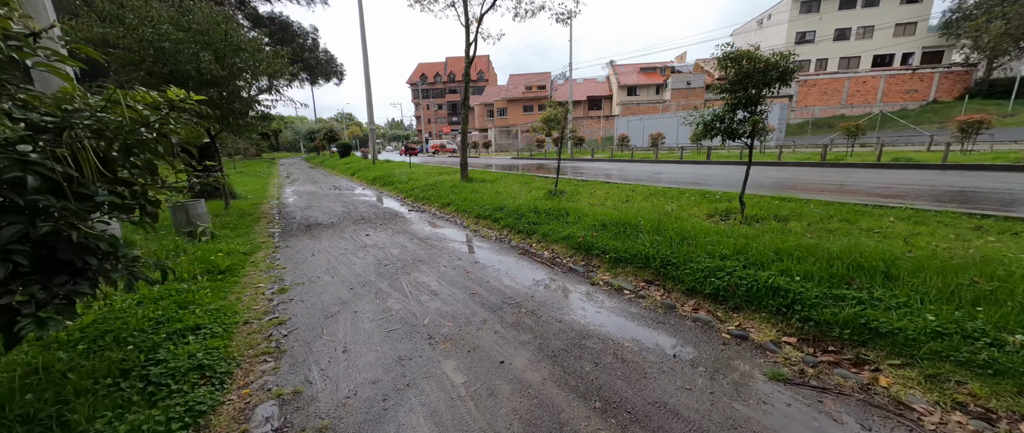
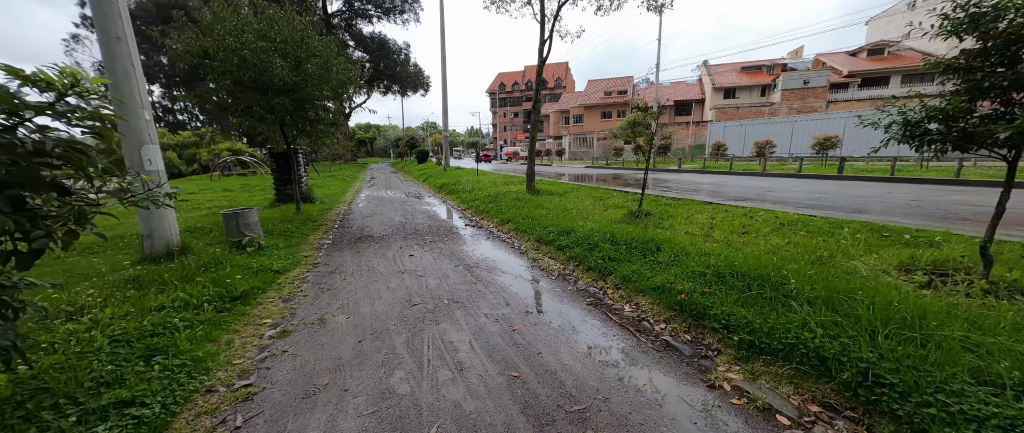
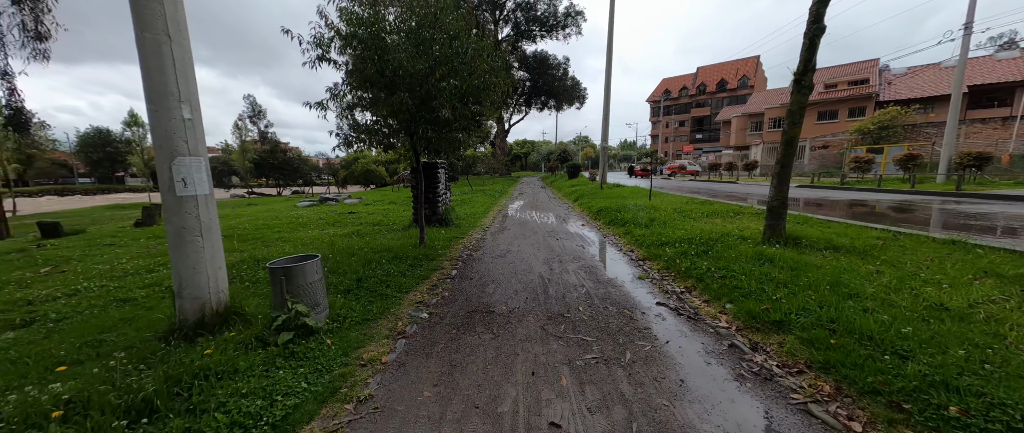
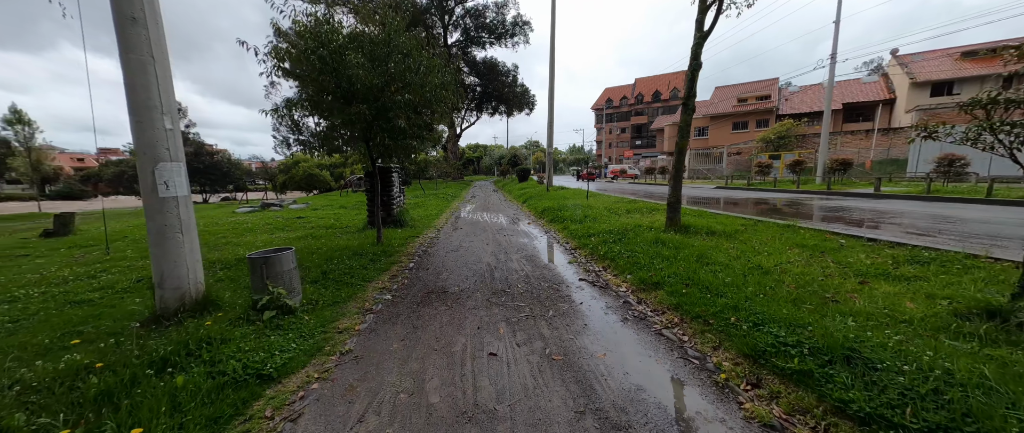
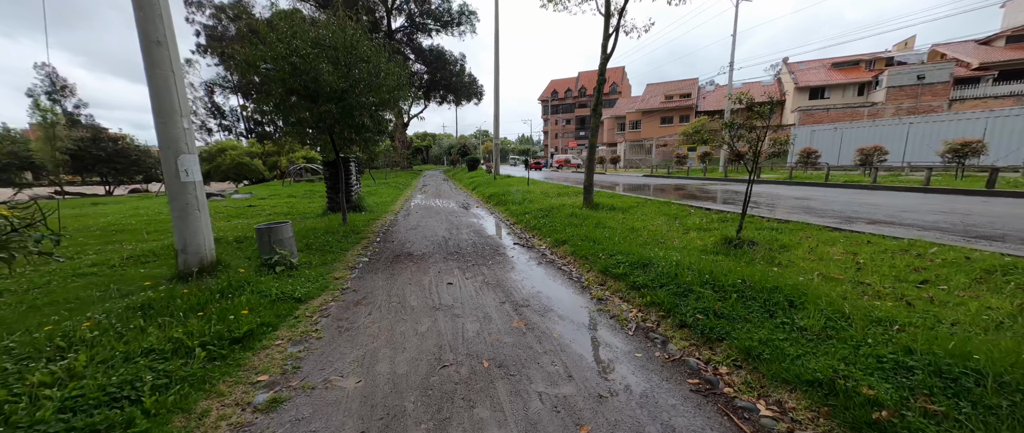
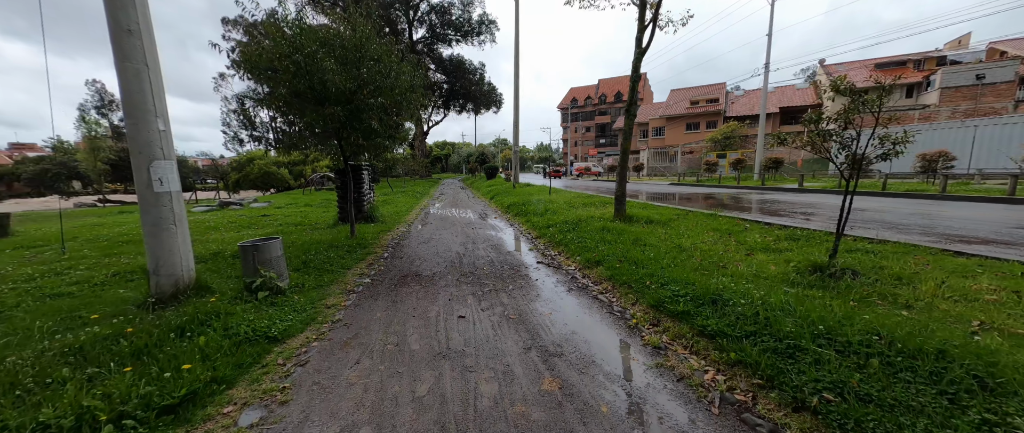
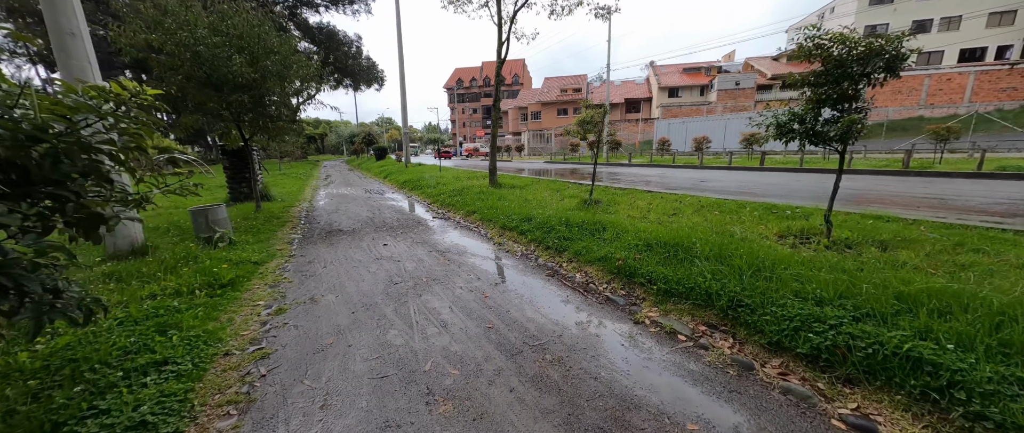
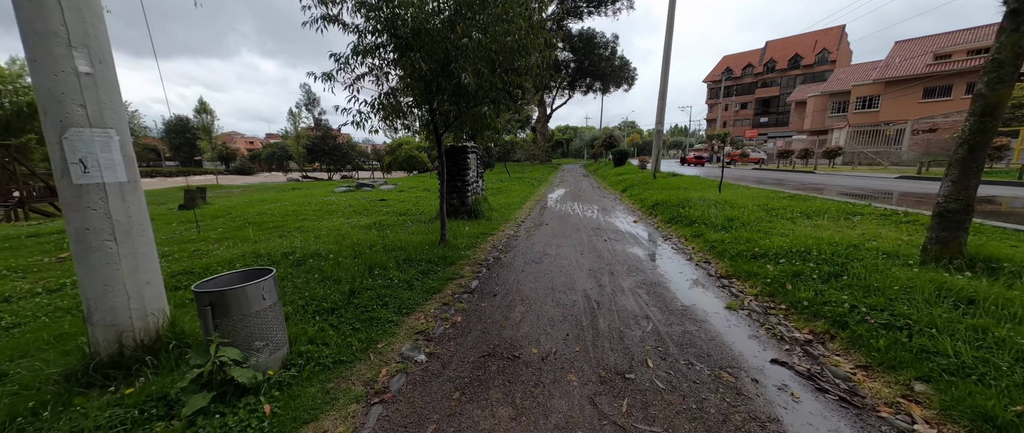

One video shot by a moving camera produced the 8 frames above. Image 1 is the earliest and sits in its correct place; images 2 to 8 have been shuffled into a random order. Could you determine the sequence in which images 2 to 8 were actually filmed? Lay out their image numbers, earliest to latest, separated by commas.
7, 2, 5, 6, 4, 3, 8
